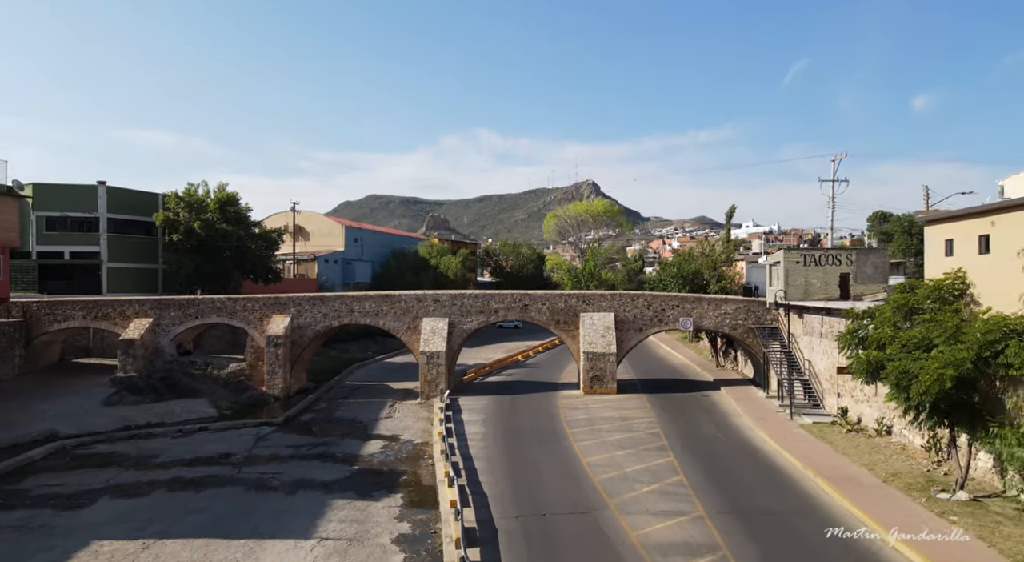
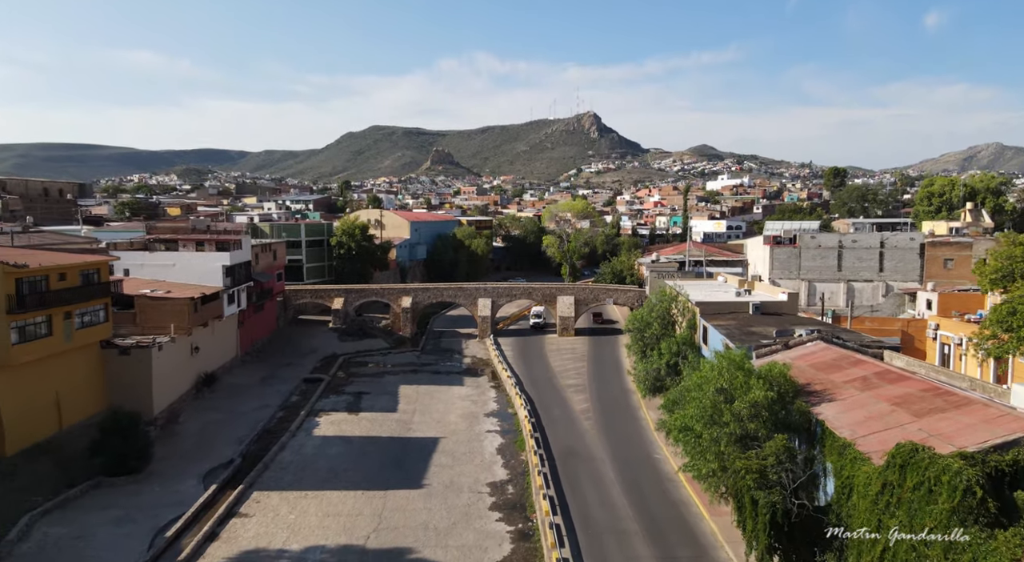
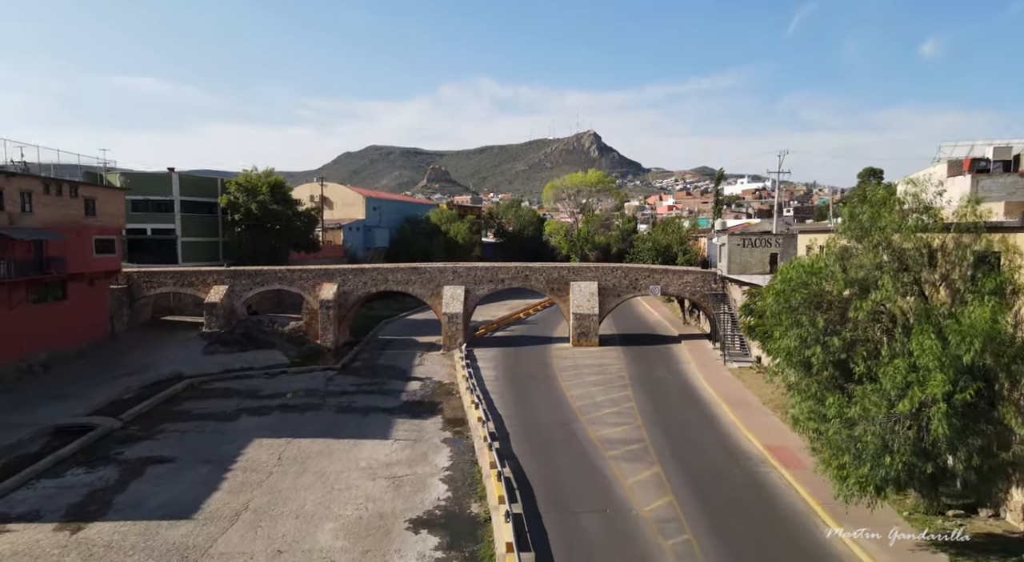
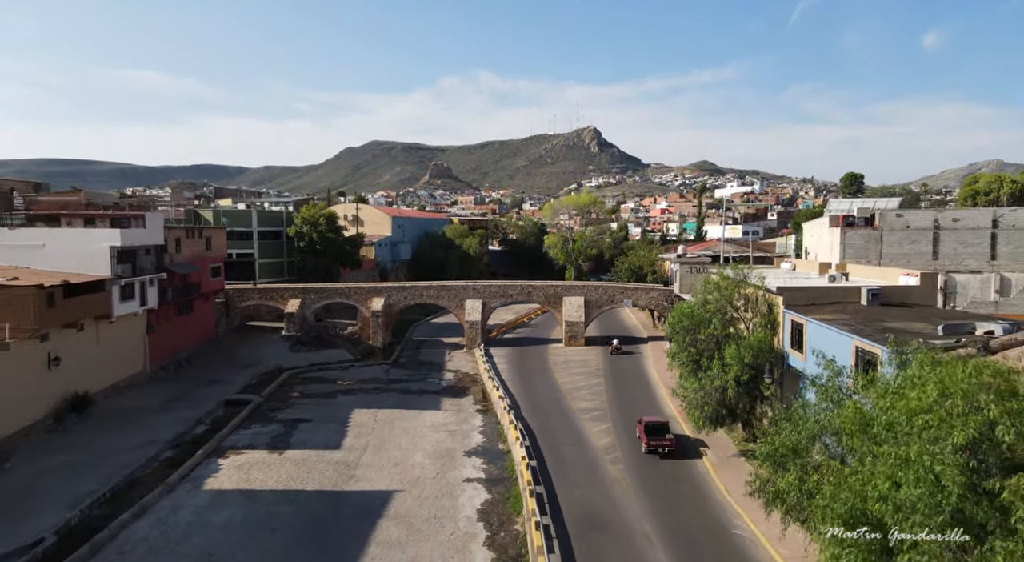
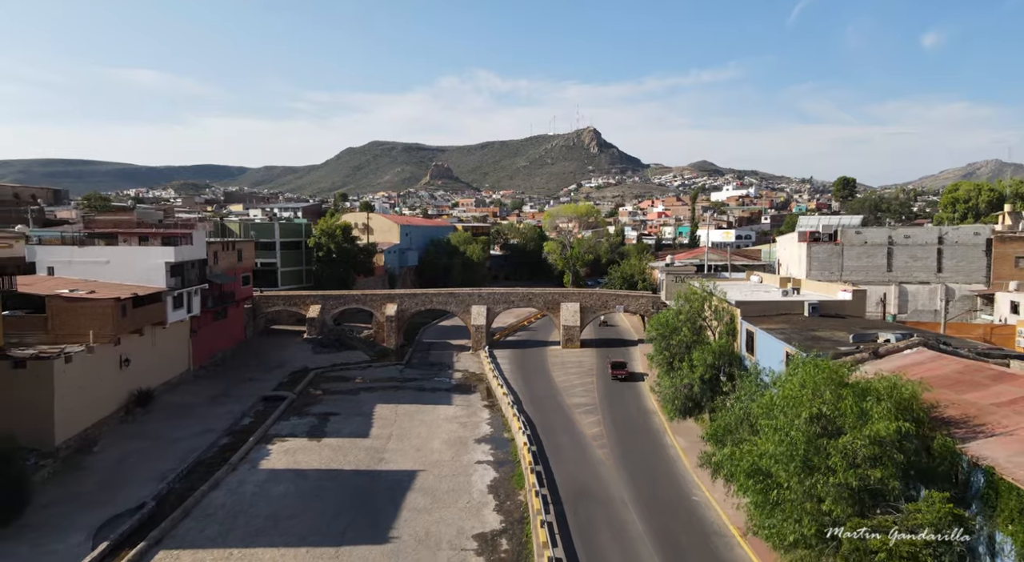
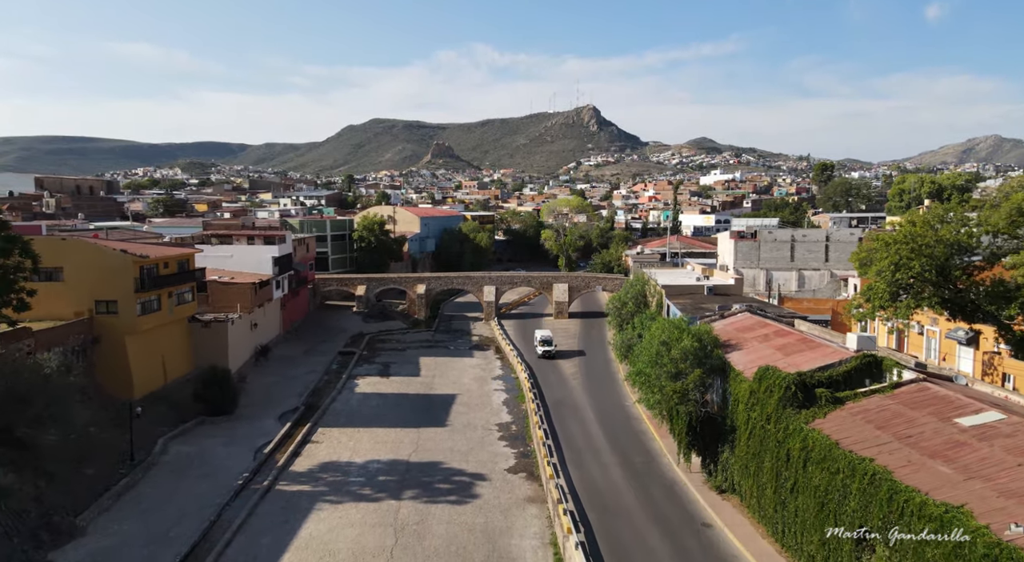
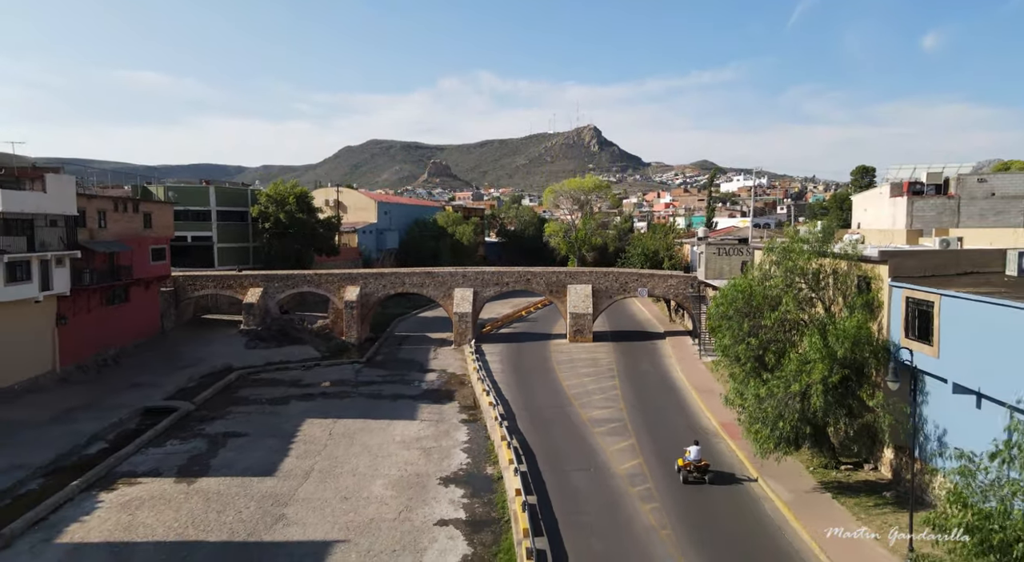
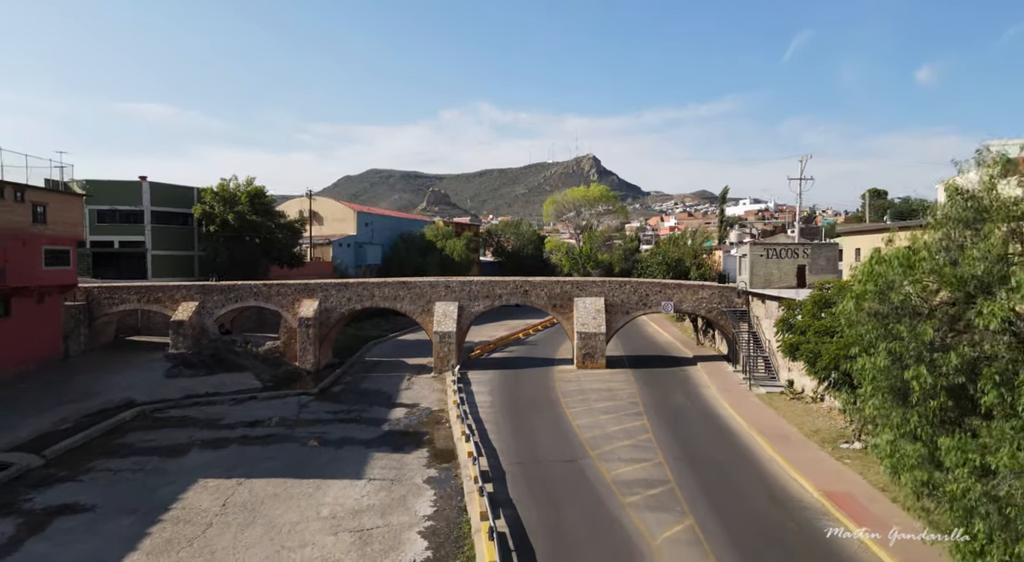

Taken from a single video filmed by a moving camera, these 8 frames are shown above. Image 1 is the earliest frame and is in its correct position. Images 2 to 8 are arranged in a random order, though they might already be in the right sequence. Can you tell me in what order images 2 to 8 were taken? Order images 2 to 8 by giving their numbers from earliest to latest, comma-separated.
8, 3, 7, 4, 5, 2, 6
